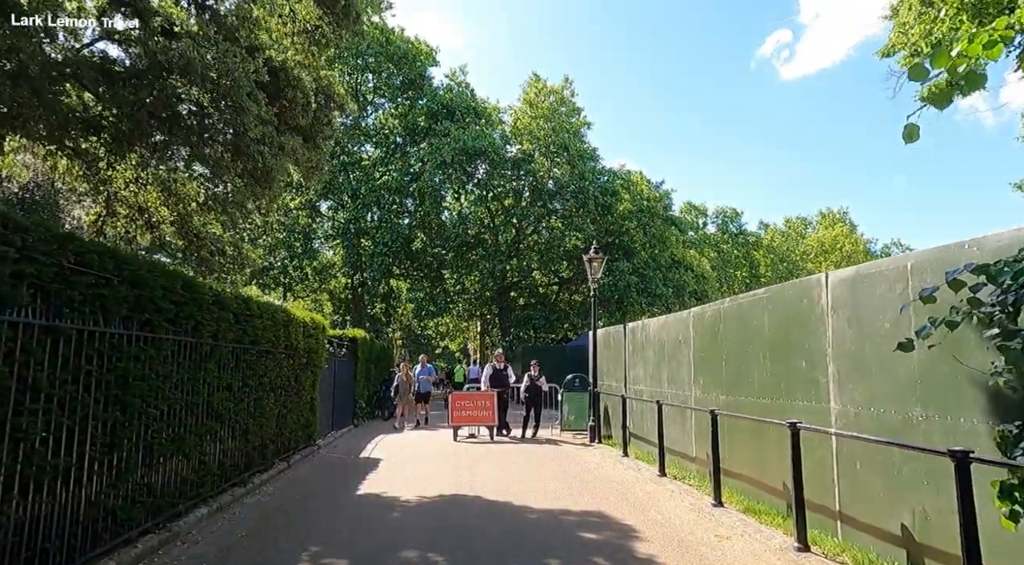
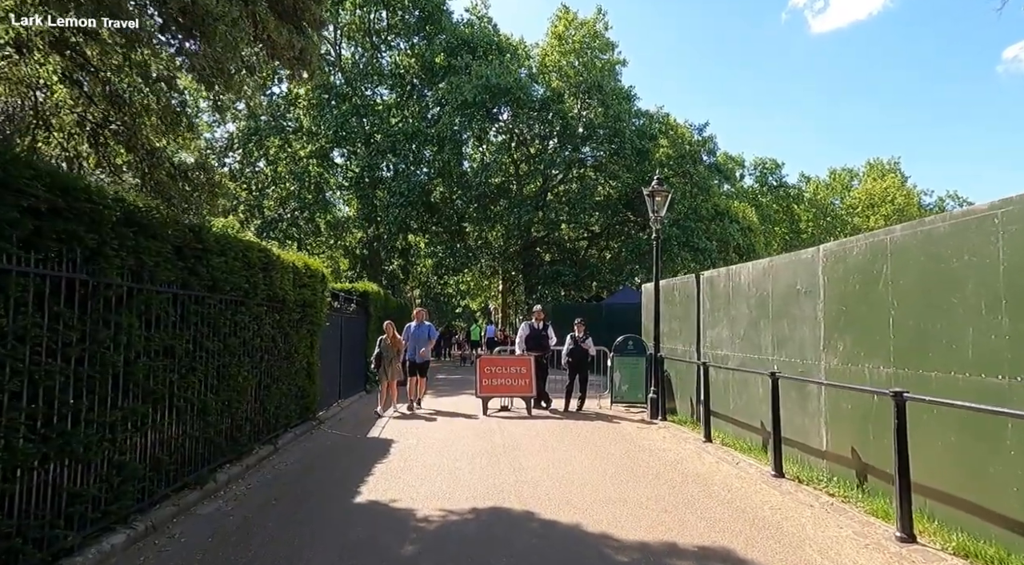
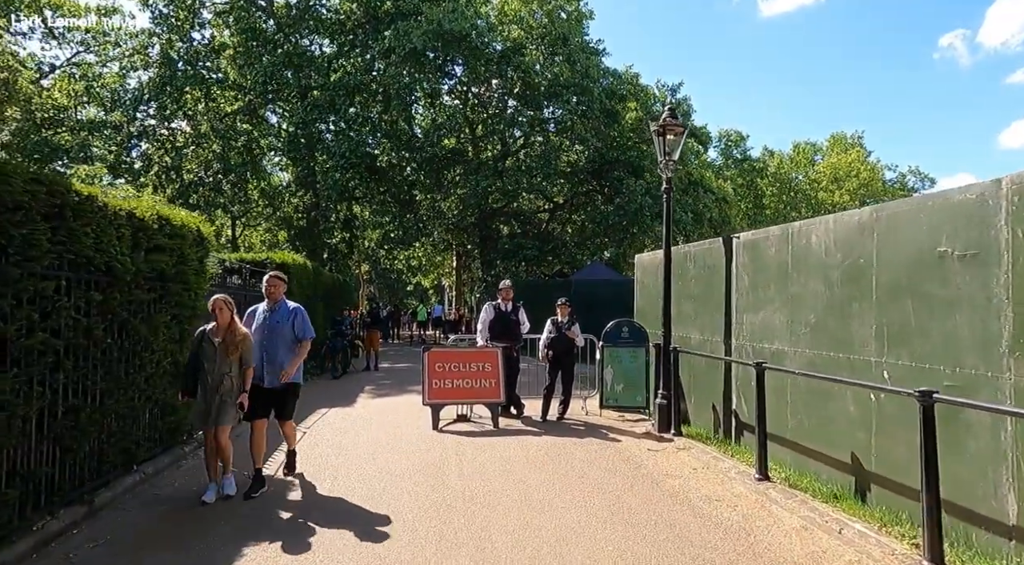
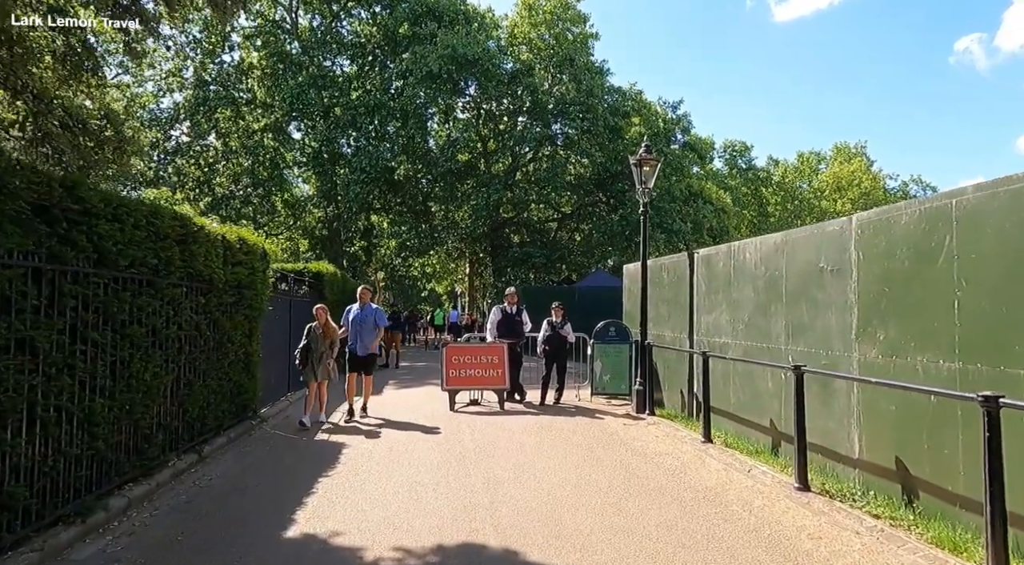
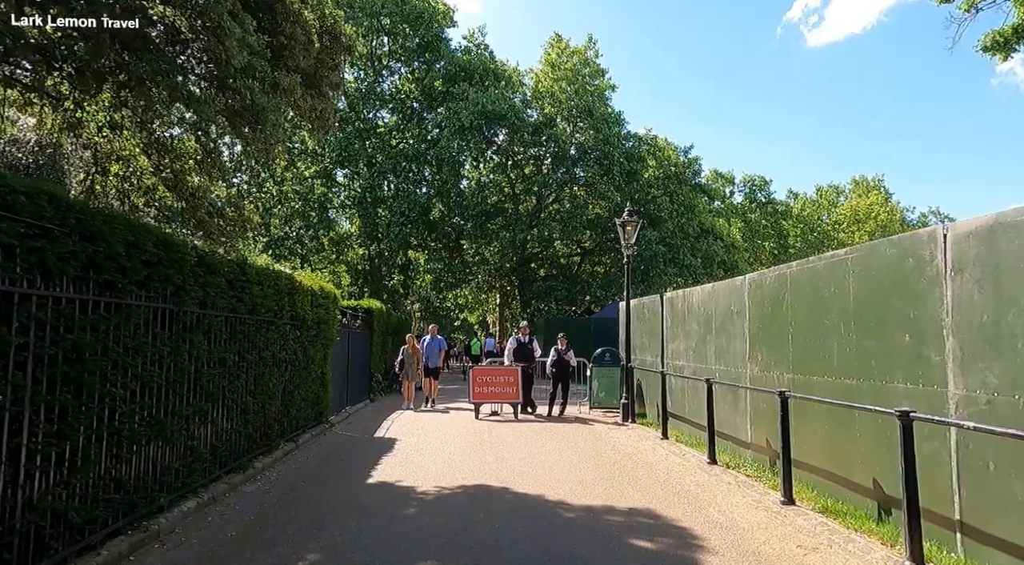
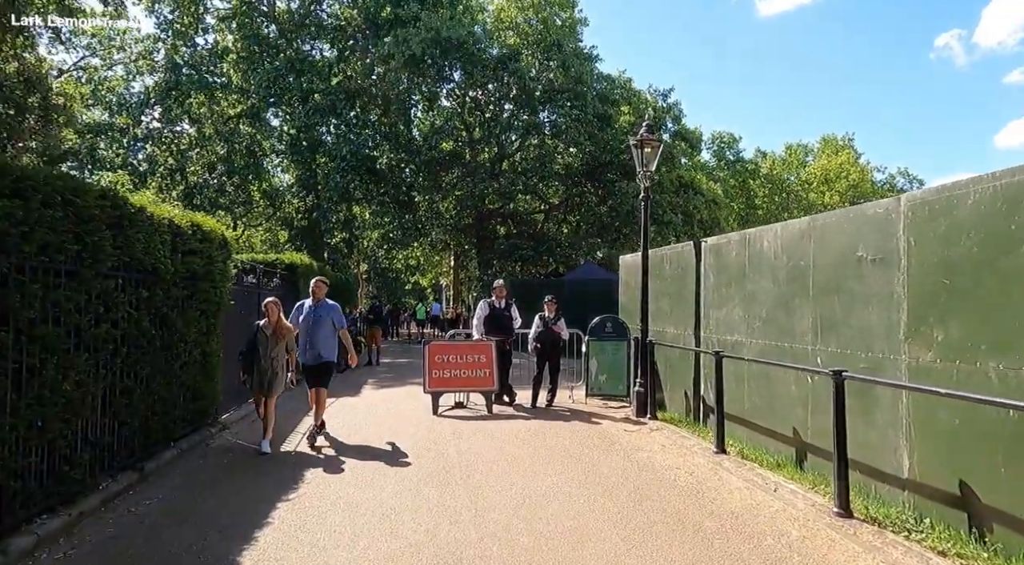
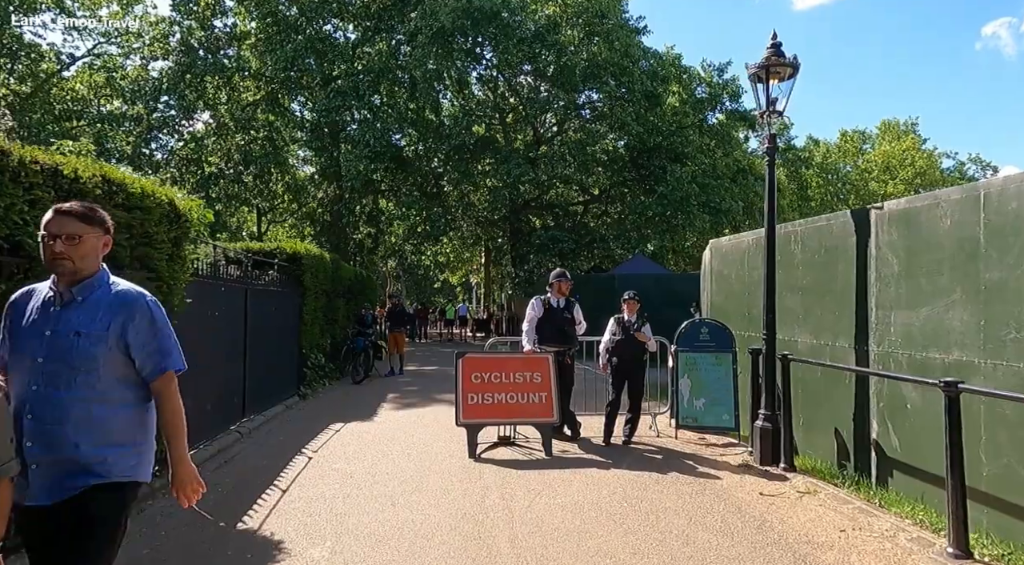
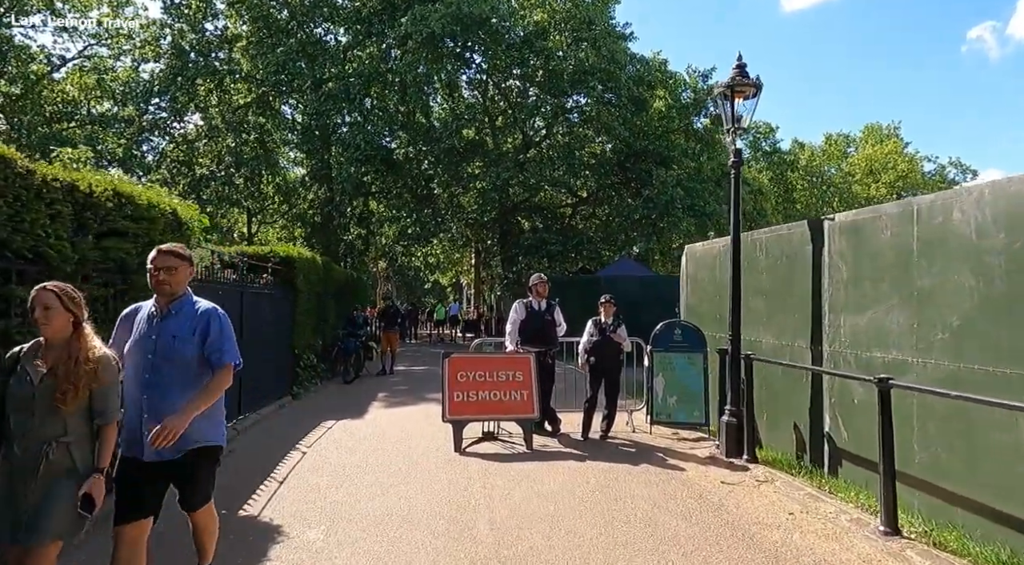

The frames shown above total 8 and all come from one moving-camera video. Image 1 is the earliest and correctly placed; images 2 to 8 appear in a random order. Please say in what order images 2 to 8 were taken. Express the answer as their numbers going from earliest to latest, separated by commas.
5, 2, 4, 6, 3, 8, 7
